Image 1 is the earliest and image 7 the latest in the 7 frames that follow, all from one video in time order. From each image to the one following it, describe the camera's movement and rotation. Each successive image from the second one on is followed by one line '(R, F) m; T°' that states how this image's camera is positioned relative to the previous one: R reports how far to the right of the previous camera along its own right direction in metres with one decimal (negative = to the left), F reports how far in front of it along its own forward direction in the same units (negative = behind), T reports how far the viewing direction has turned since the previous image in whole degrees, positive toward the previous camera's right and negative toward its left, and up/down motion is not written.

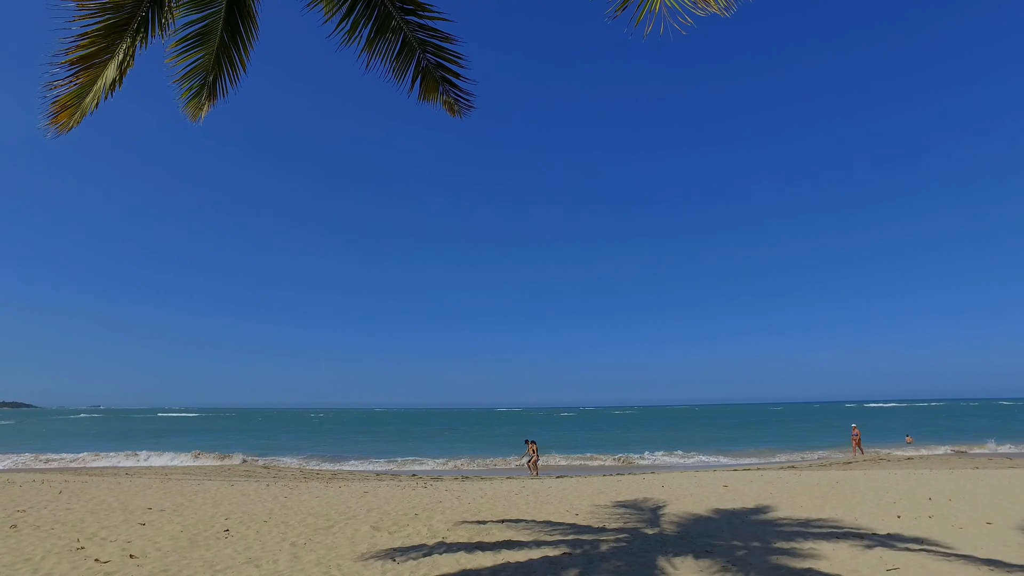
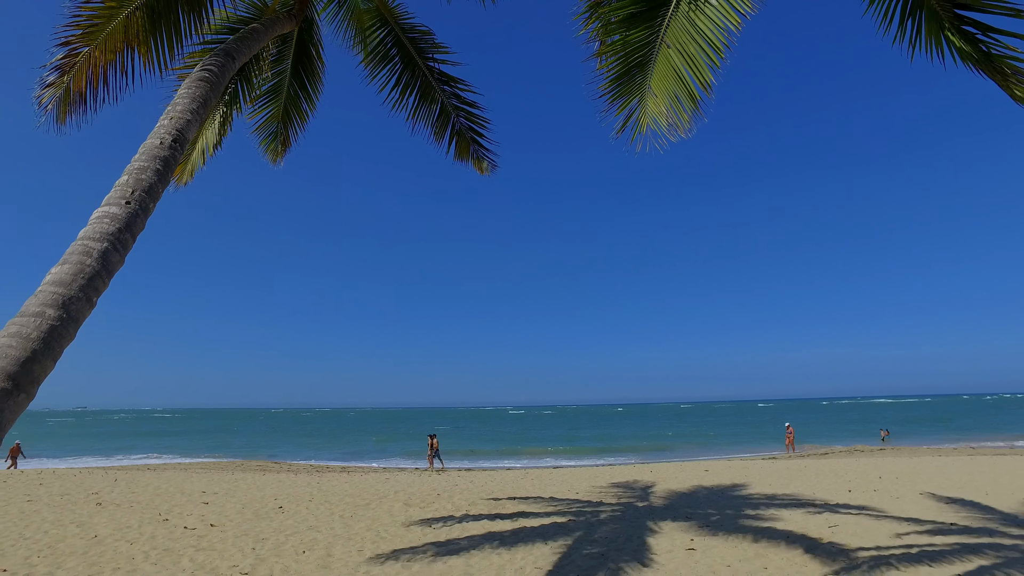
(-0.4, -1.3) m; +2°
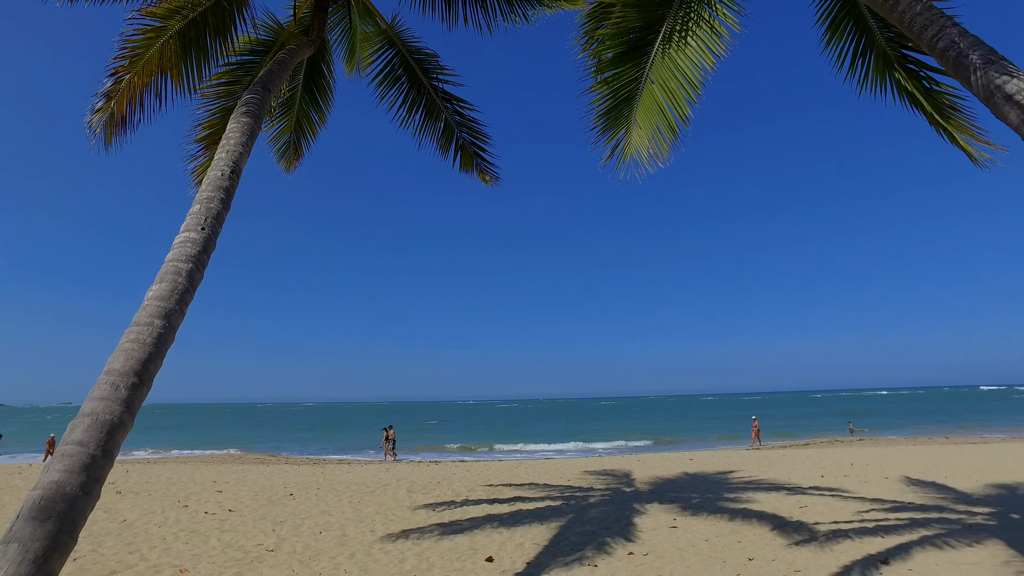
(-0.1, -0.6) m; +1°
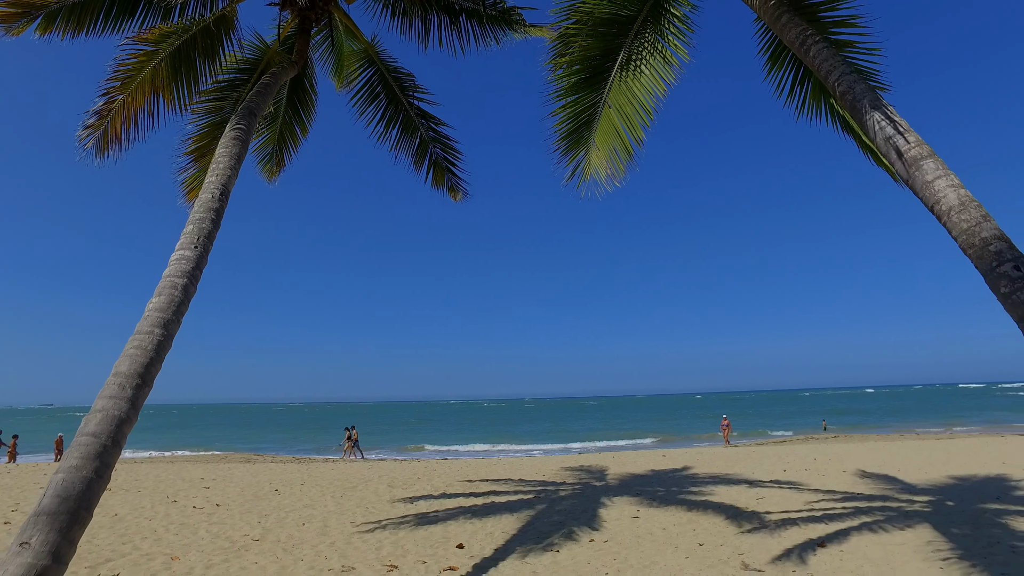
(+0.2, -0.5) m; +1°
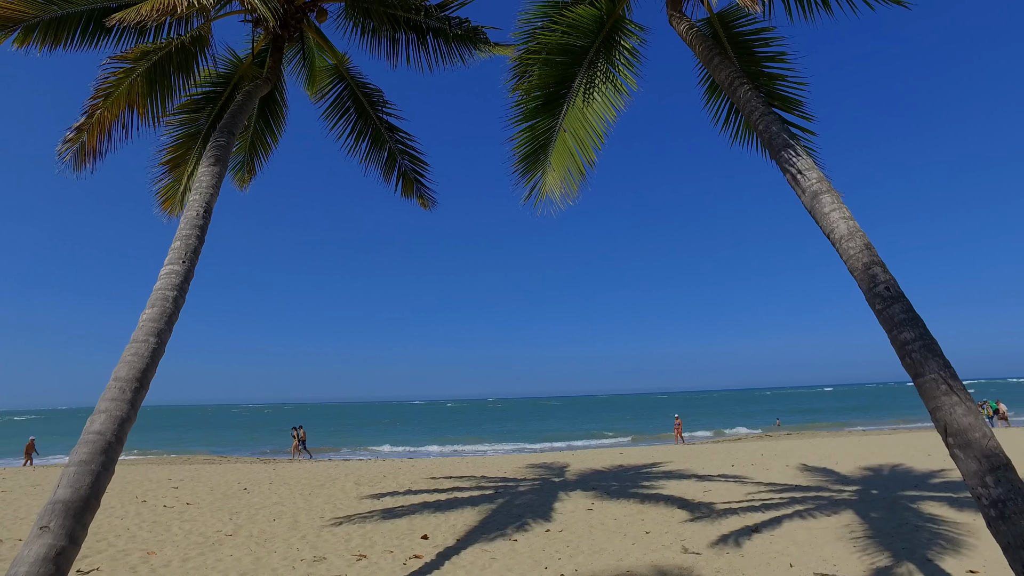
(+0.1, -0.5) m; +3°
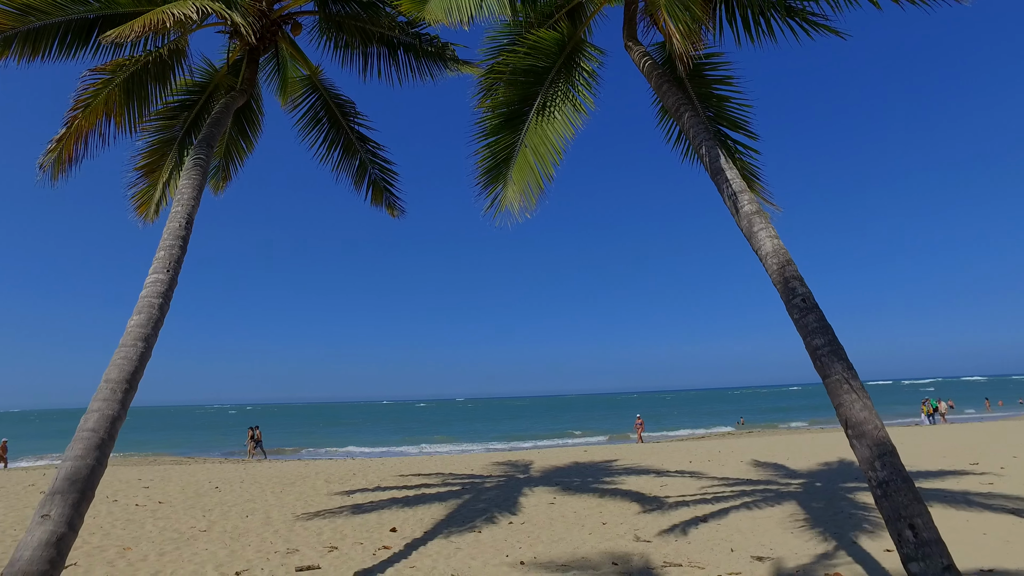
(+0.1, -0.4) m; +3°
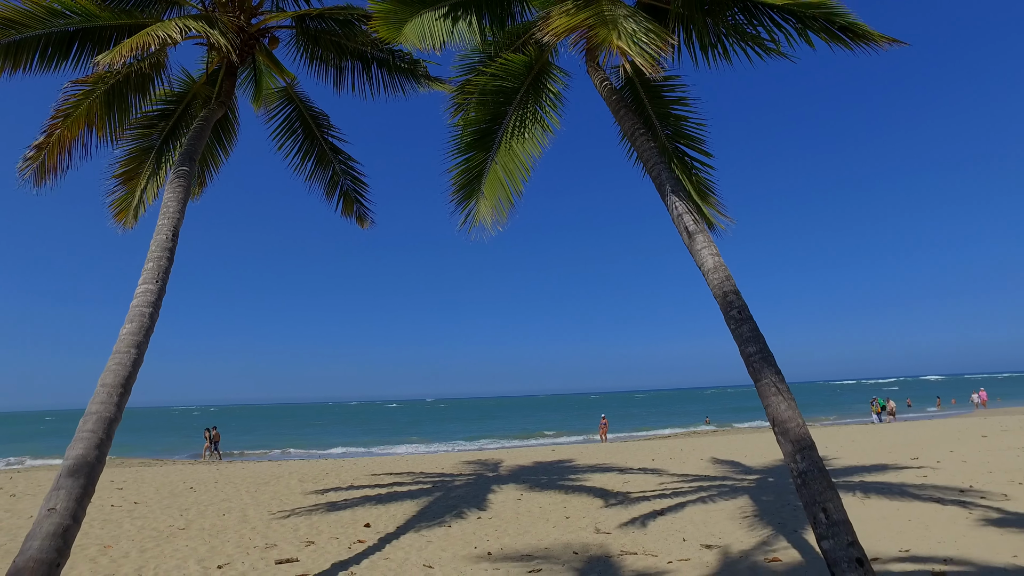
(+0.1, -0.4) m; +3°
